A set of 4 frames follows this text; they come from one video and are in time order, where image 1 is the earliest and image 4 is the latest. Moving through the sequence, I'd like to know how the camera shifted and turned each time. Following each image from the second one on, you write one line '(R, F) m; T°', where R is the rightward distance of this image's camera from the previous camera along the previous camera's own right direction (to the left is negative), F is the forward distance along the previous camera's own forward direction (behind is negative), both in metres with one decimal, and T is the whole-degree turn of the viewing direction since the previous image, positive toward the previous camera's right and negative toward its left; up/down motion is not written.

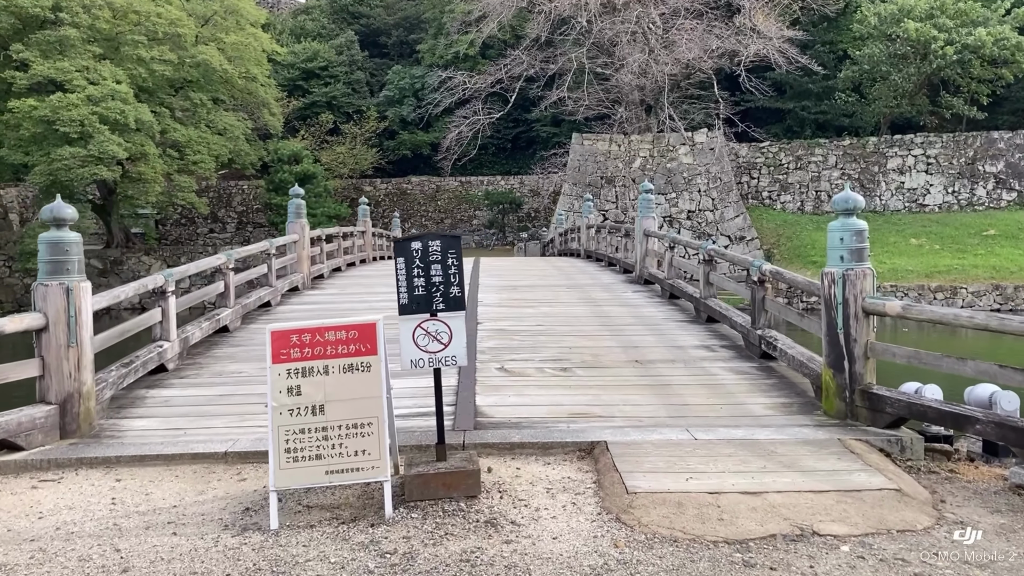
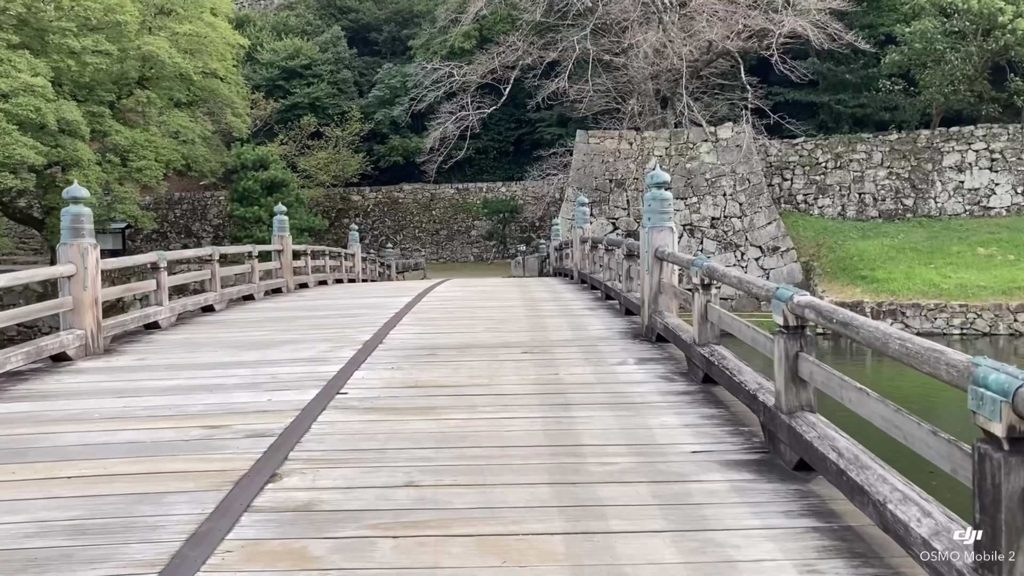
(+0.5, +2.9) m; -1°
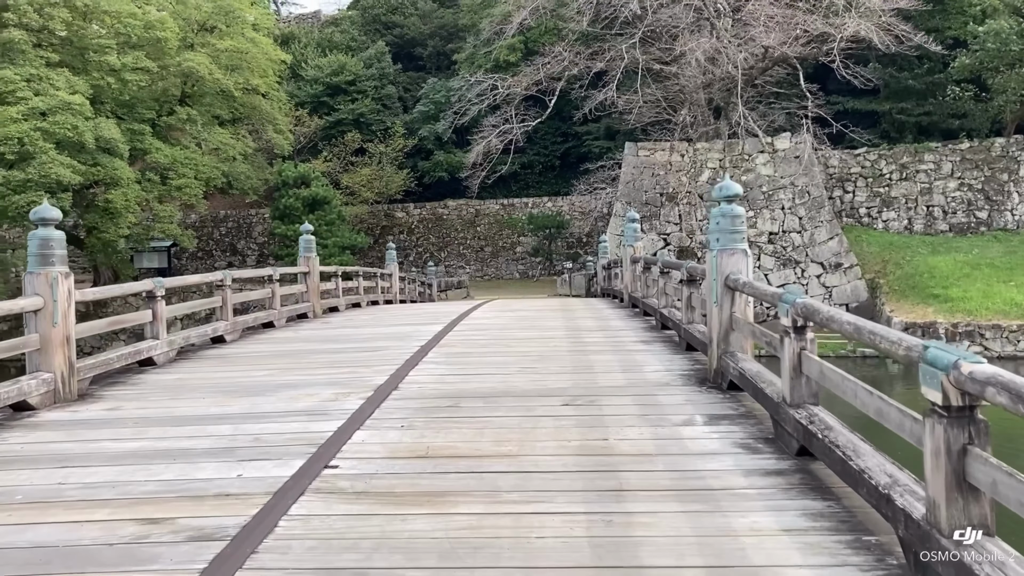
(0.0, +0.7) m; -3°
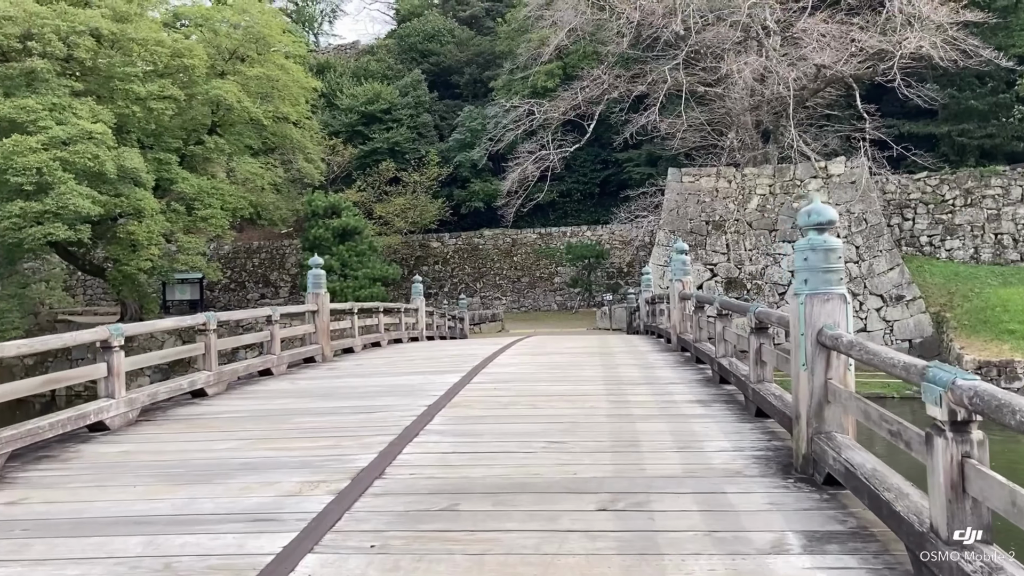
(+0.1, +0.8) m; -3°
